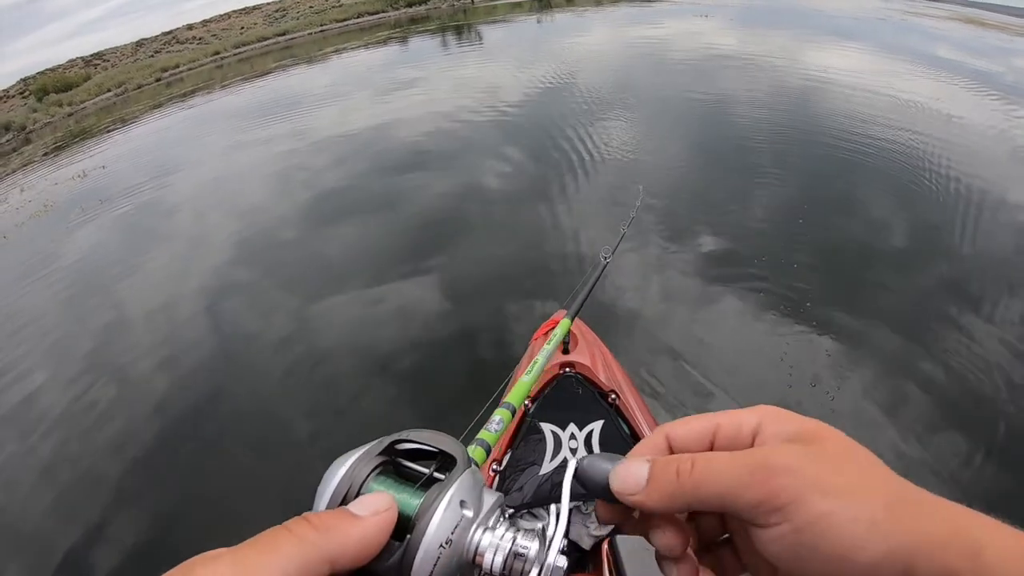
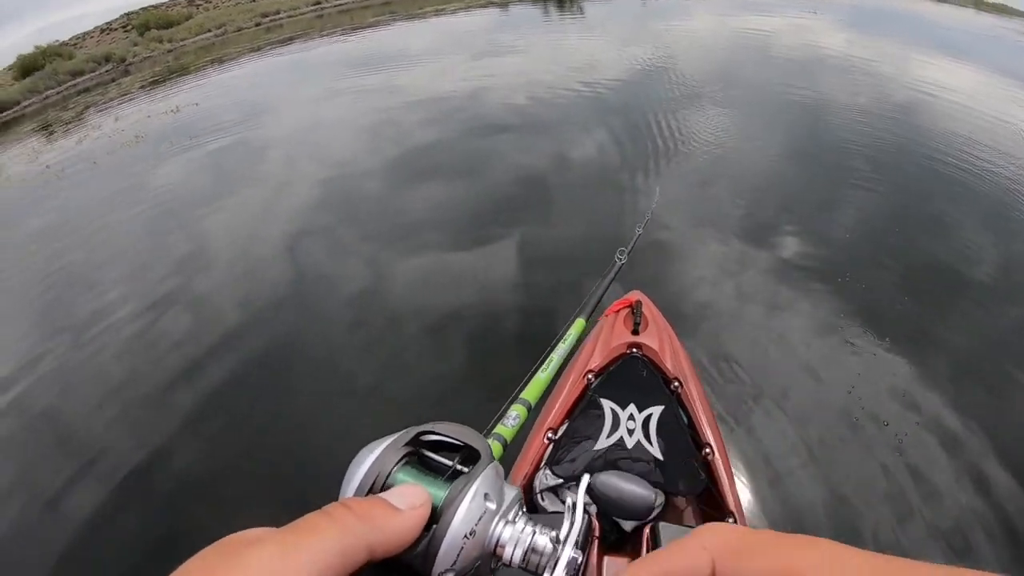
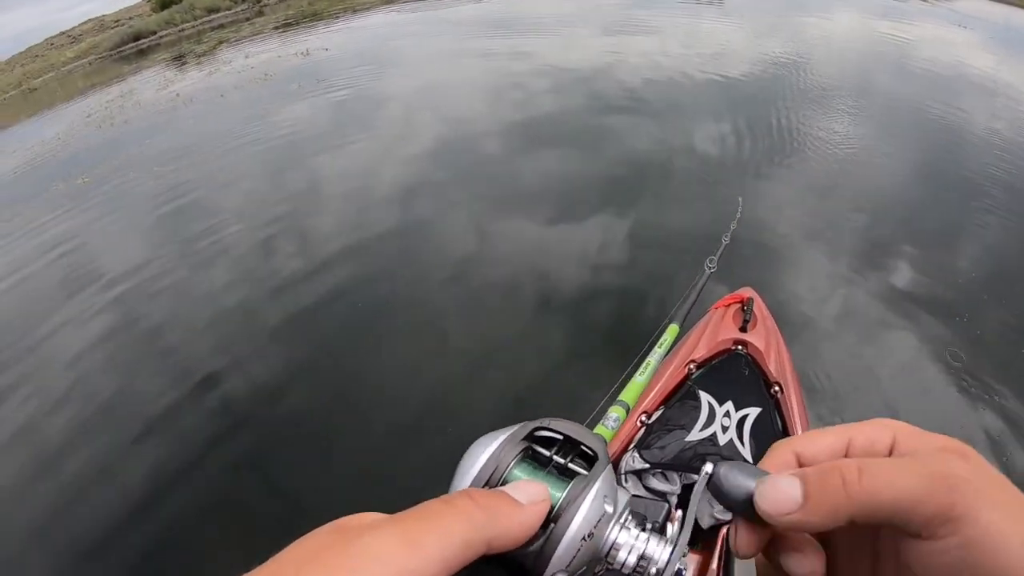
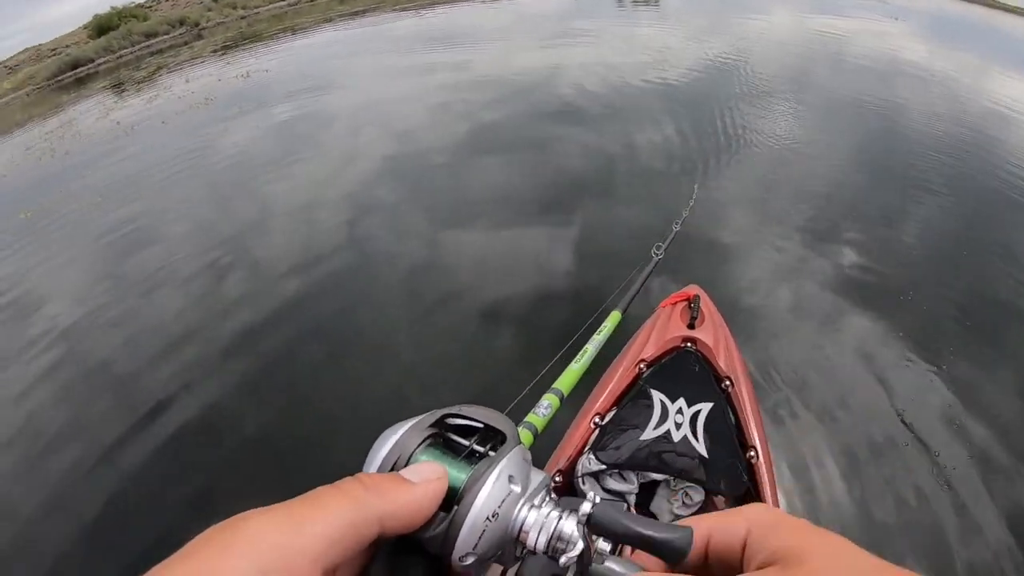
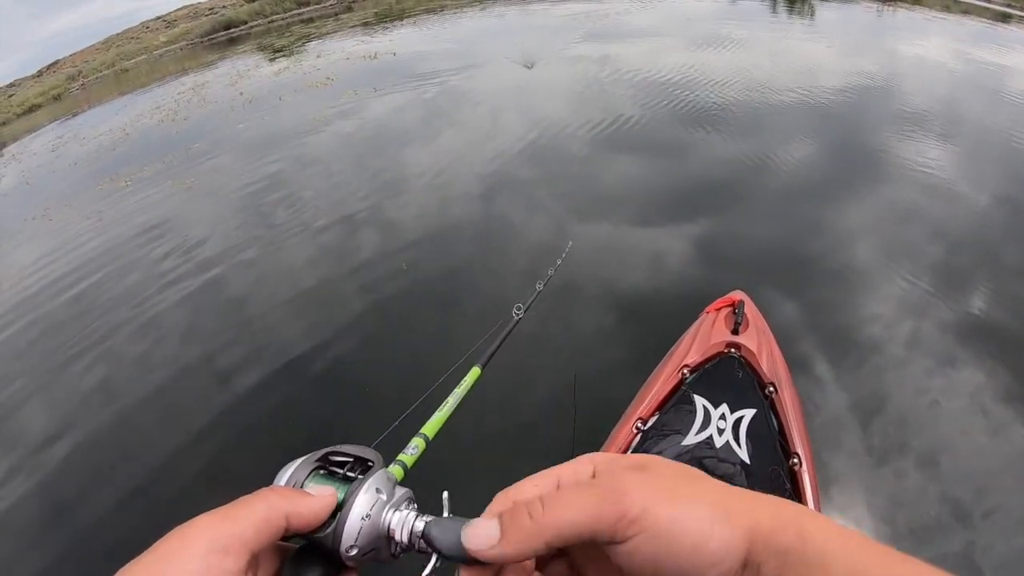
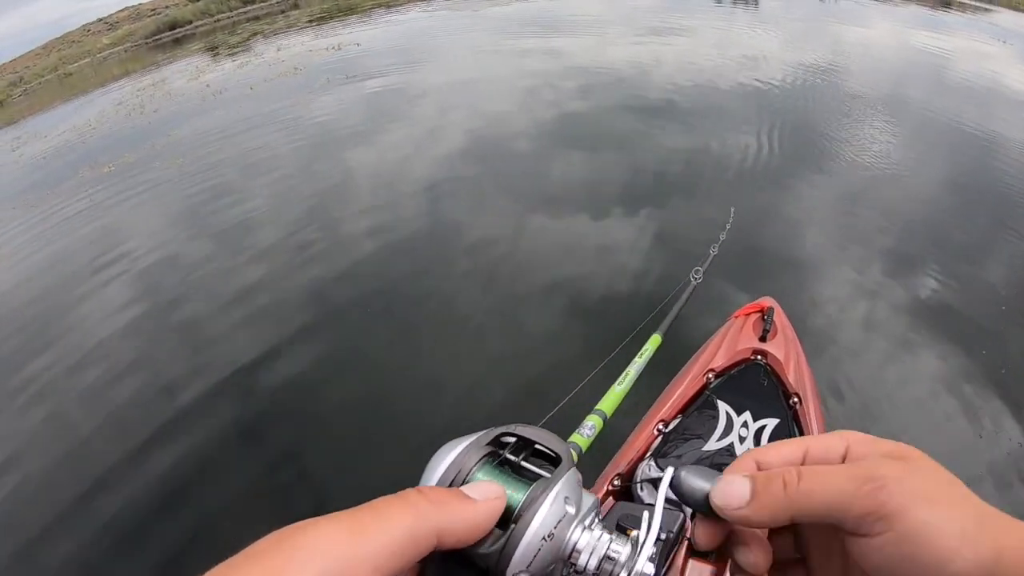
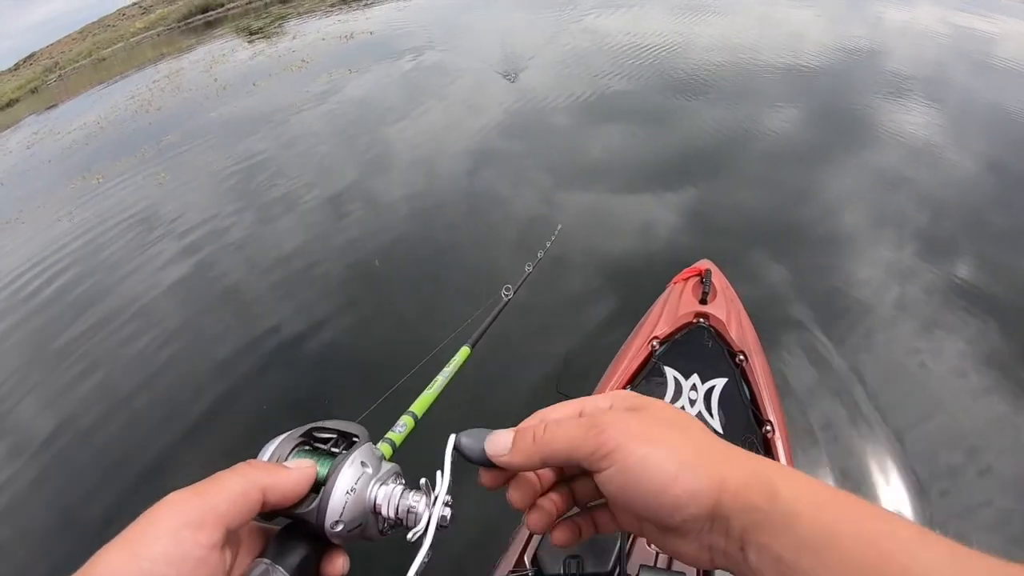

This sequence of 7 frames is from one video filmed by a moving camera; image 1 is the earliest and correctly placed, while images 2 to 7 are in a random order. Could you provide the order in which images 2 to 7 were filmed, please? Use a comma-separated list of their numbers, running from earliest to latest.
2, 4, 3, 6, 5, 7
